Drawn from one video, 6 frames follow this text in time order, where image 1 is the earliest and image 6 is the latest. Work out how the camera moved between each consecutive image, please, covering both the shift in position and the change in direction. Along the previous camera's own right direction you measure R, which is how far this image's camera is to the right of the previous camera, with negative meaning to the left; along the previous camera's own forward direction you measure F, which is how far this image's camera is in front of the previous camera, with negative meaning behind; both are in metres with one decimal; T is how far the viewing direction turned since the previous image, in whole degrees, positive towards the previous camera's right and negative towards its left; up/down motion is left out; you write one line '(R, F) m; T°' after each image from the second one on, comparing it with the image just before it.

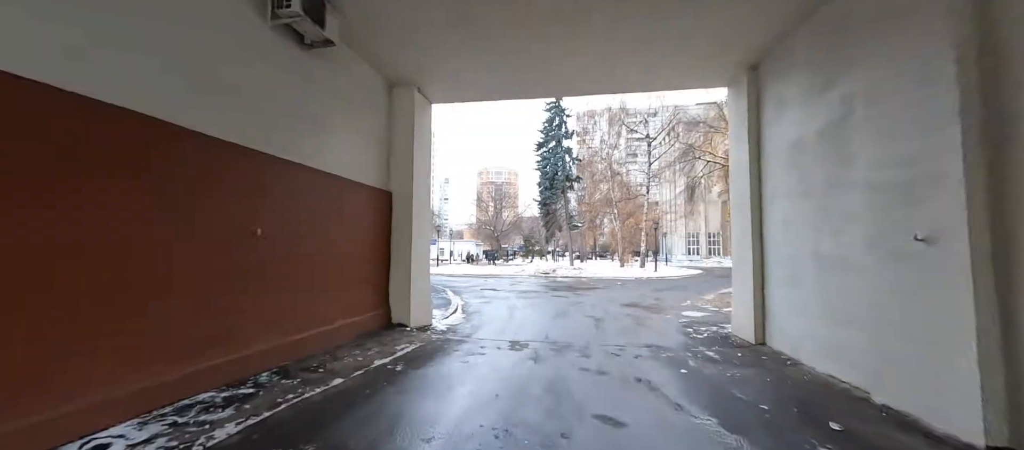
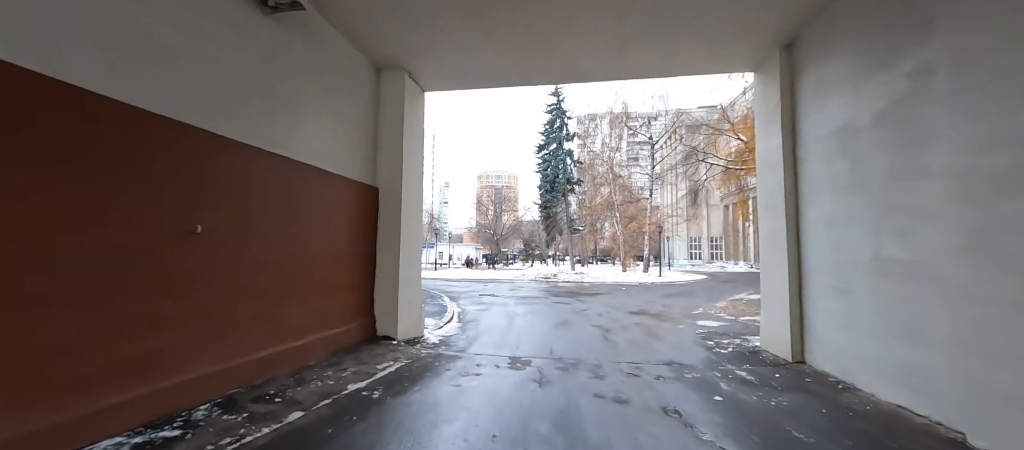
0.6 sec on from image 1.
(0.0, +0.7) m; 0°
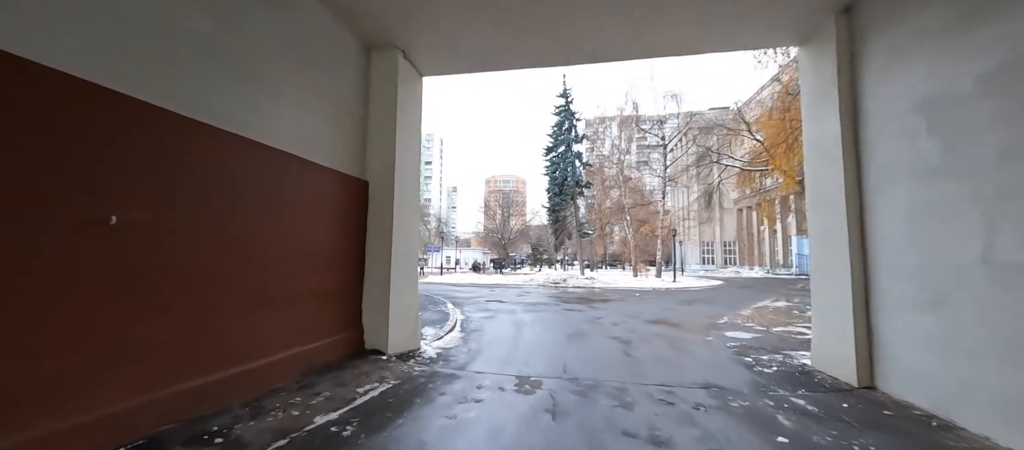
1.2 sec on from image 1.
(0.0, +0.8) m; -1°
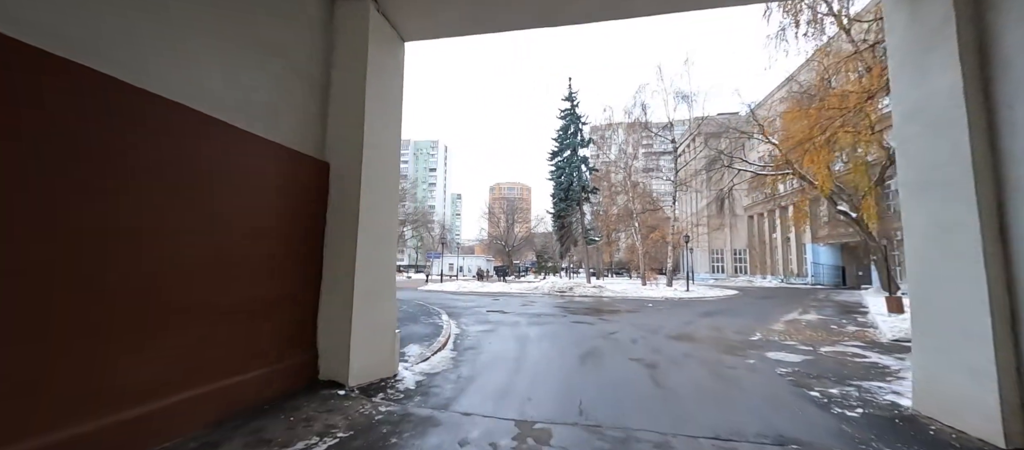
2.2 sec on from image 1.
(+0.1, +1.2) m; -1°
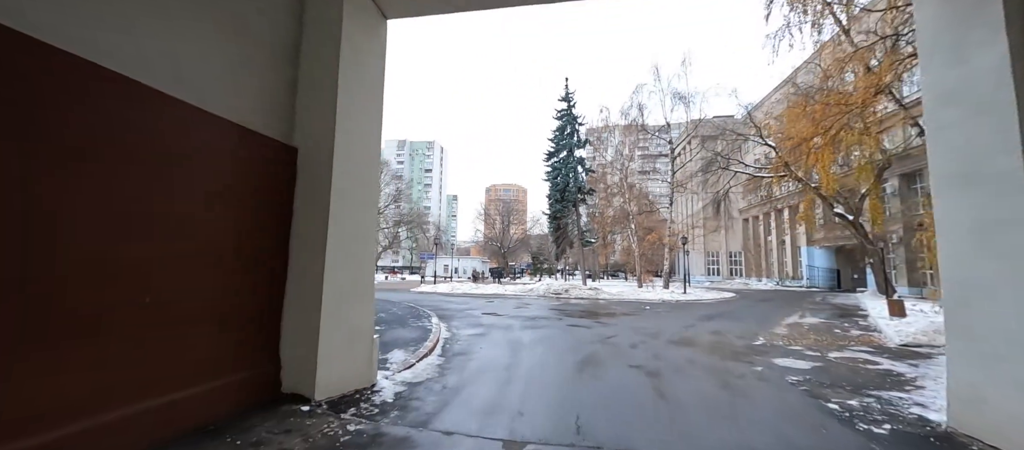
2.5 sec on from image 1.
(+0.1, +0.4) m; +1°
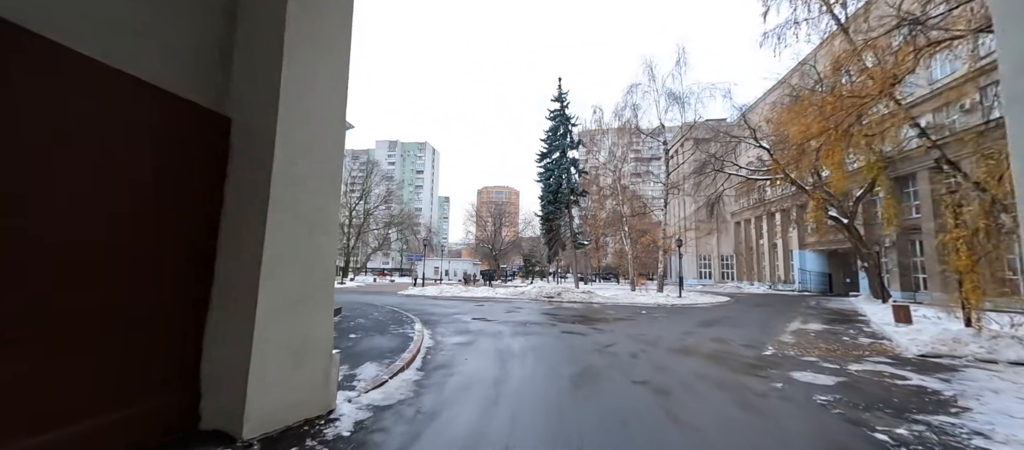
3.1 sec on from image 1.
(0.0, +0.7) m; +1°
